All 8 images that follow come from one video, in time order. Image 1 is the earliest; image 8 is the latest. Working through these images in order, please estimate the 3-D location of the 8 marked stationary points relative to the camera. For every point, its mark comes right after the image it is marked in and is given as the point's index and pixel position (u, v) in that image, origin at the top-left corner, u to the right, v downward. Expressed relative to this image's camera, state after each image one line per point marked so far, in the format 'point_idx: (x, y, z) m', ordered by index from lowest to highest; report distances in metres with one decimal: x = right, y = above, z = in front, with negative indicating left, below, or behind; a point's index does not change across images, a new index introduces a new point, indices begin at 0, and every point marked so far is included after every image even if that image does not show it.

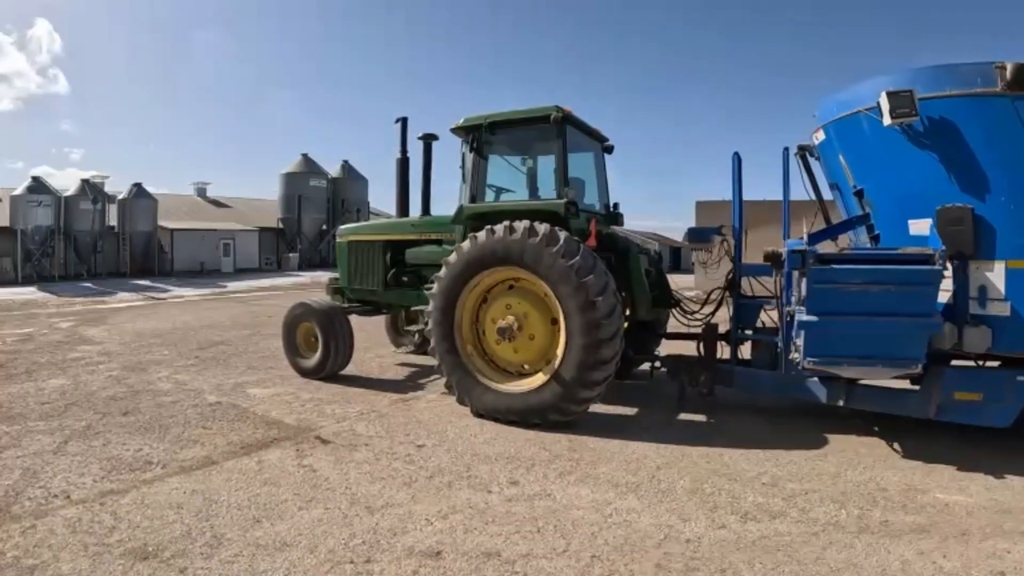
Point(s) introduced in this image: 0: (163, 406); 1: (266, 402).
0: (-2.8, -0.9, +5.2) m
1: (-2.0, -0.9, +5.3) m
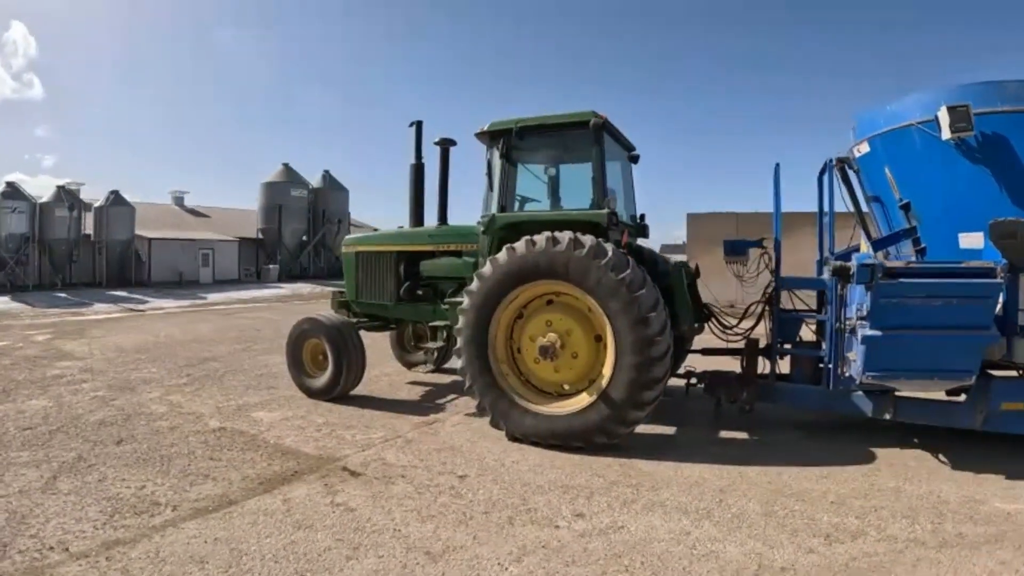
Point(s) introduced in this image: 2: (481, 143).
0: (-2.6, -1.1, +4.7) m
1: (-1.8, -1.0, +4.8) m
2: (-0.2, +1.1, +5.0) m
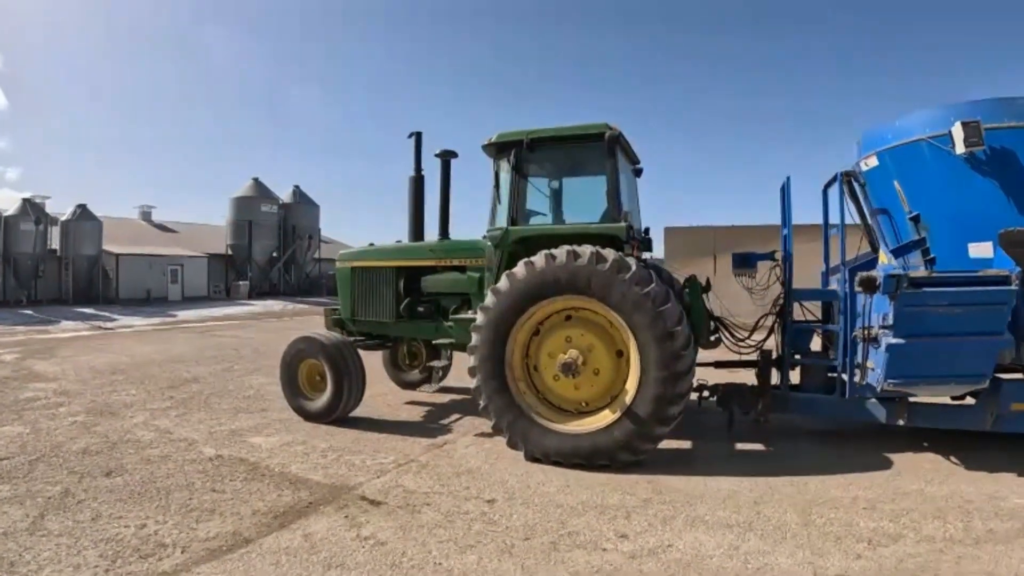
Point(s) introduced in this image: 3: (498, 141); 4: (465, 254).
0: (-2.5, -1.2, +4.4) m
1: (-1.7, -1.2, +4.6) m
2: (-0.2, +1.0, +4.9) m
3: (-0.1, +1.1, +4.8) m
4: (-0.4, +0.3, +5.2) m
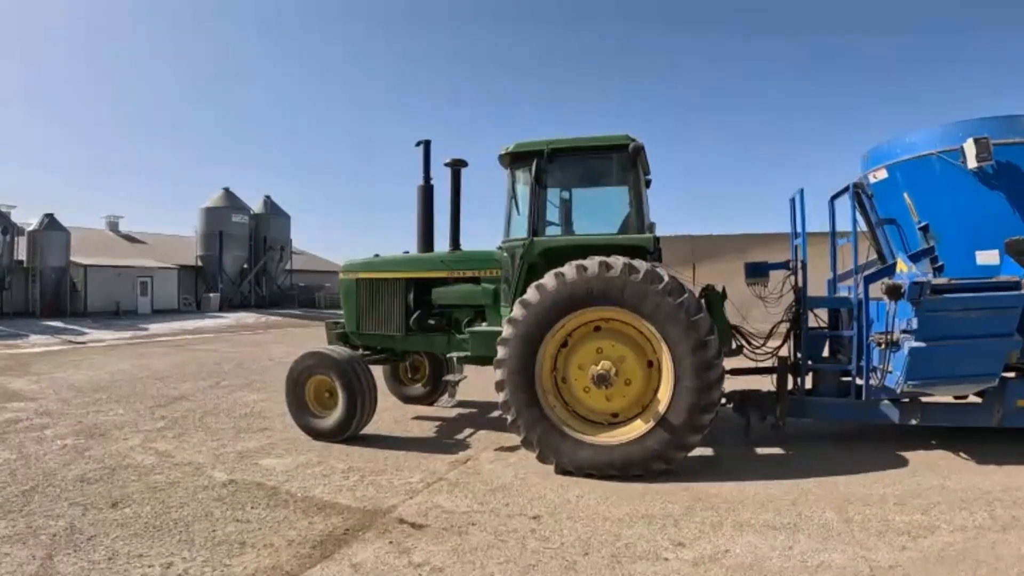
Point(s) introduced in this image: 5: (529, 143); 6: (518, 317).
0: (-2.3, -1.3, +4.1) m
1: (-1.5, -1.3, +4.4) m
2: (0.0, +0.9, +4.9) m
3: (0.0, +1.0, +4.8) m
4: (-0.3, +0.2, +5.1) m
5: (+0.1, +1.1, +4.7) m
6: (0.0, -0.2, +4.3) m
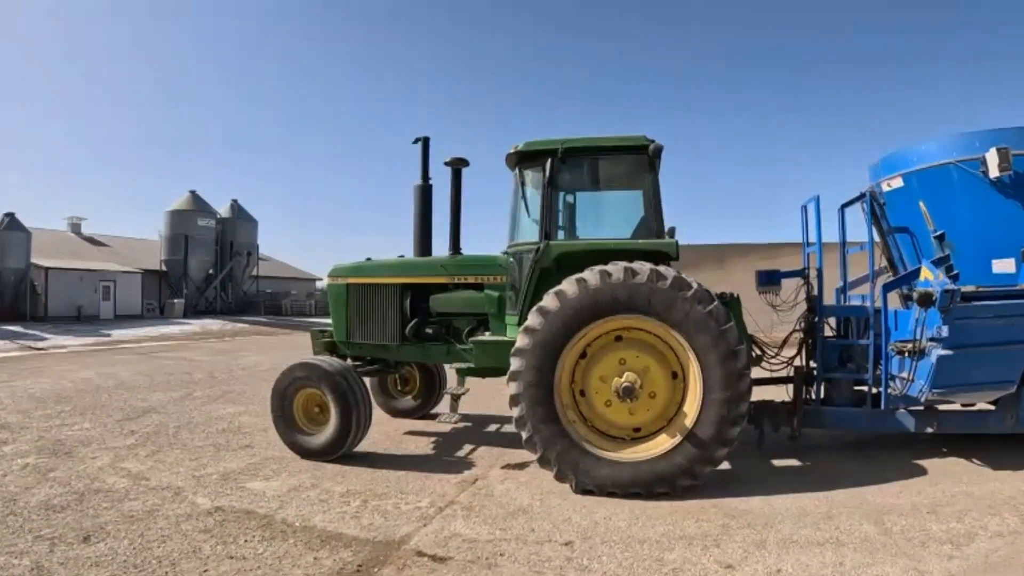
0: (-2.1, -1.4, +3.6) m
1: (-1.4, -1.3, +3.9) m
2: (0.0, +0.9, +4.6) m
3: (+0.1, +1.0, +4.5) m
4: (-0.2, +0.1, +4.8) m
5: (+0.2, +1.0, +4.4) m
6: (+0.2, -0.2, +4.0) m
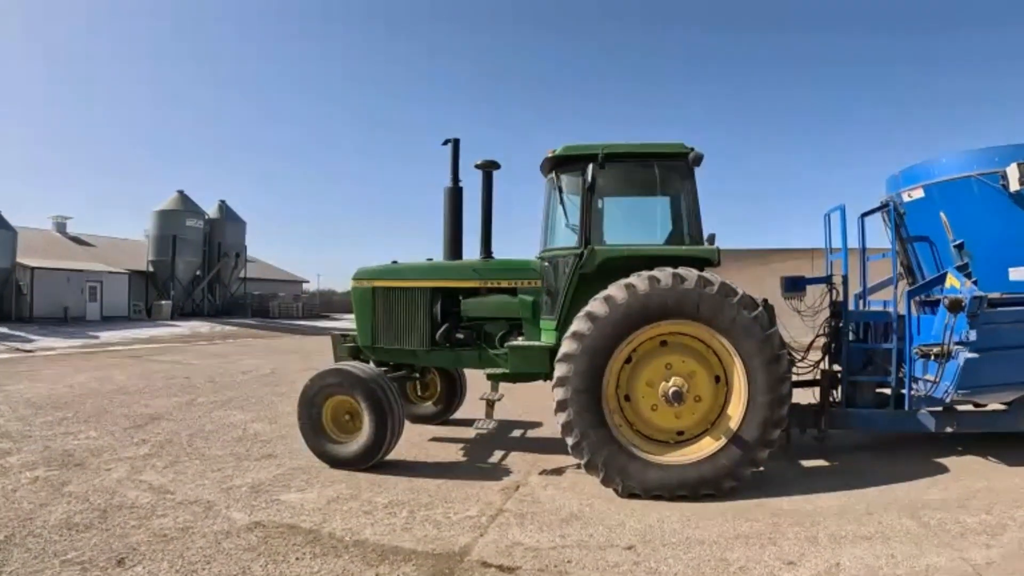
0: (-1.8, -1.4, +3.5) m
1: (-1.1, -1.4, +3.8) m
2: (+0.3, +0.8, +4.6) m
3: (+0.4, +0.9, +4.5) m
4: (0.0, +0.1, +4.8) m
5: (+0.5, +1.0, +4.5) m
6: (+0.5, -0.3, +4.0) m
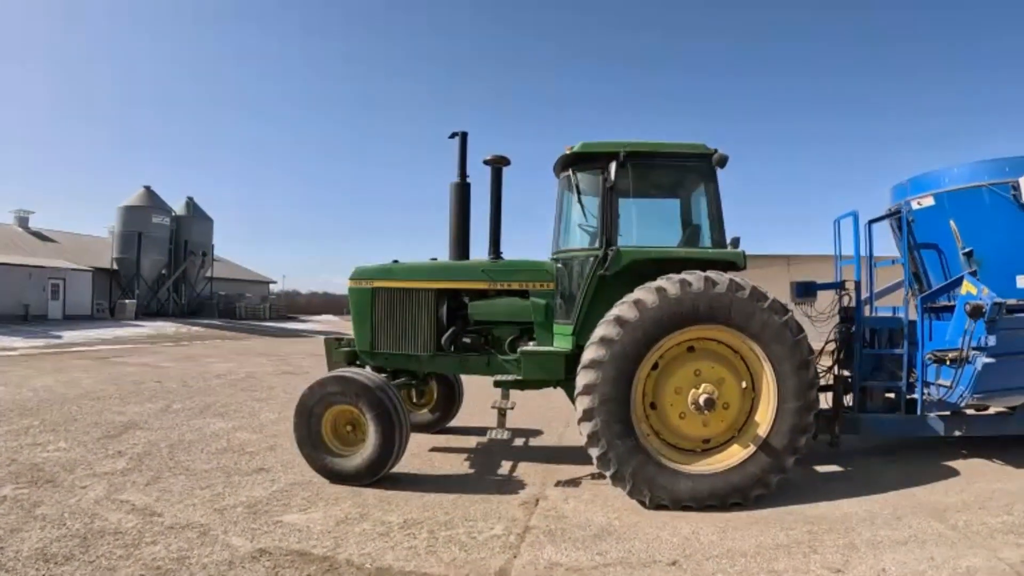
0: (-1.6, -1.4, +3.1) m
1: (-0.9, -1.4, +3.5) m
2: (+0.4, +0.8, +4.4) m
3: (+0.5, +0.9, +4.3) m
4: (+0.1, +0.1, +4.6) m
5: (+0.6, +1.0, +4.3) m
6: (+0.6, -0.3, +3.8) m
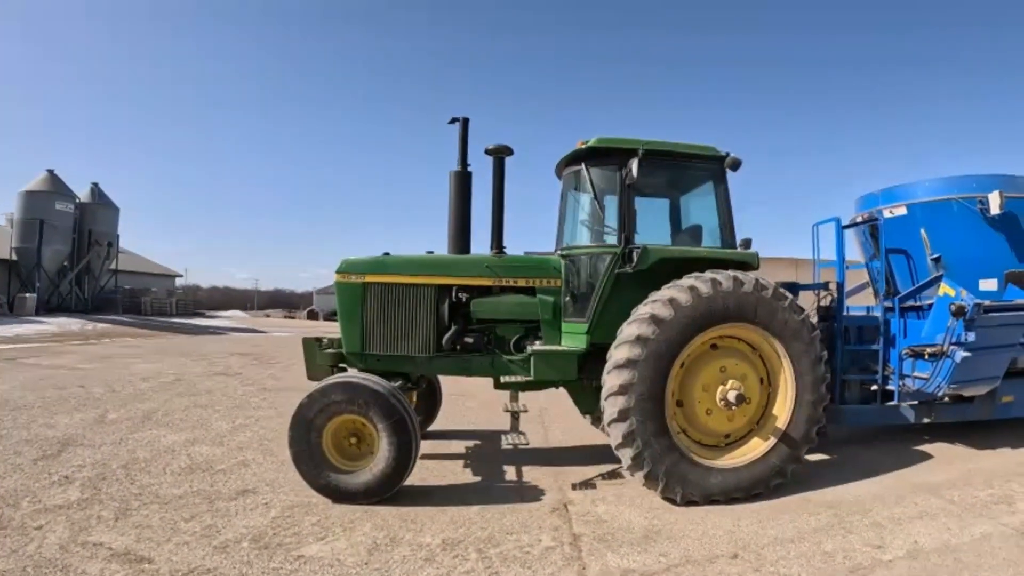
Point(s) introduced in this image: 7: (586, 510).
0: (-1.2, -1.4, +2.5) m
1: (-0.6, -1.4, +3.1) m
2: (+0.5, +0.9, +4.2) m
3: (+0.6, +0.9, +4.2) m
4: (+0.1, +0.1, +4.3) m
5: (+0.7, +1.0, +4.2) m
6: (+0.8, -0.3, +3.7) m
7: (+0.4, -1.3, +3.8) m
